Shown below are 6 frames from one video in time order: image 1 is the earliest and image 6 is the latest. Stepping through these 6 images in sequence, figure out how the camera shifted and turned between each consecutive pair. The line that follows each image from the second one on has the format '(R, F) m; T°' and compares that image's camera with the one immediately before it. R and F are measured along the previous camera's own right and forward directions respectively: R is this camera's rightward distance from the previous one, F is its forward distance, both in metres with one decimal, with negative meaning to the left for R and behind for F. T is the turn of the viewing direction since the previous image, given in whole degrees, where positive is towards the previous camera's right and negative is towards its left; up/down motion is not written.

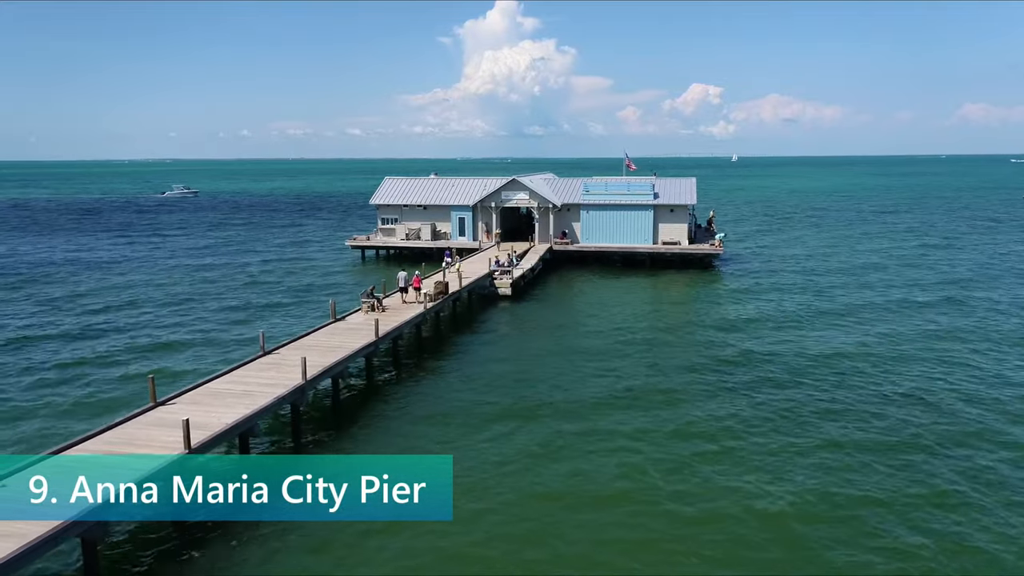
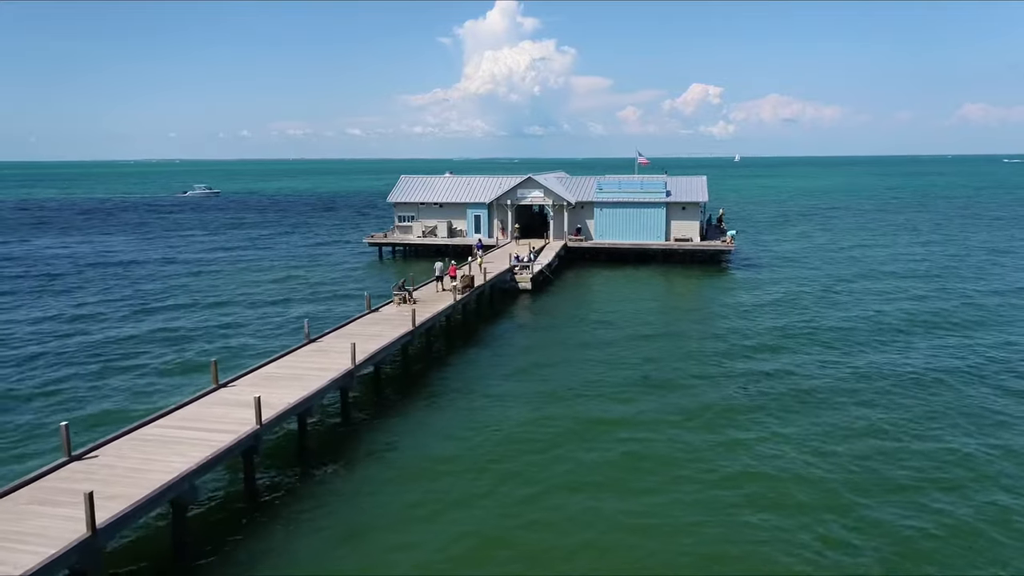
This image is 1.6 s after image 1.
(-0.8, -0.8) m; 0°
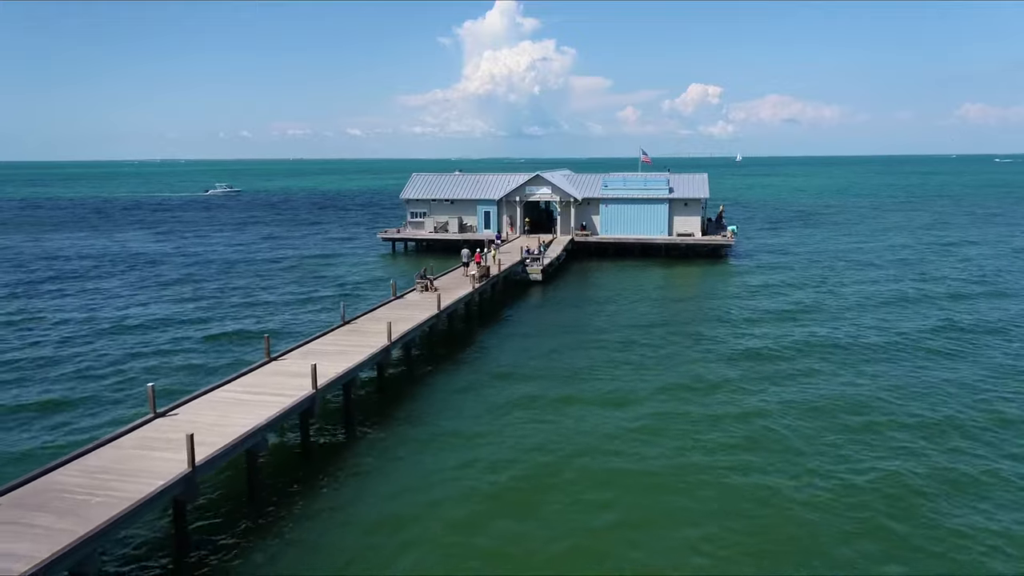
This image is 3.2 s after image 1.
(-0.5, -1.6) m; 0°
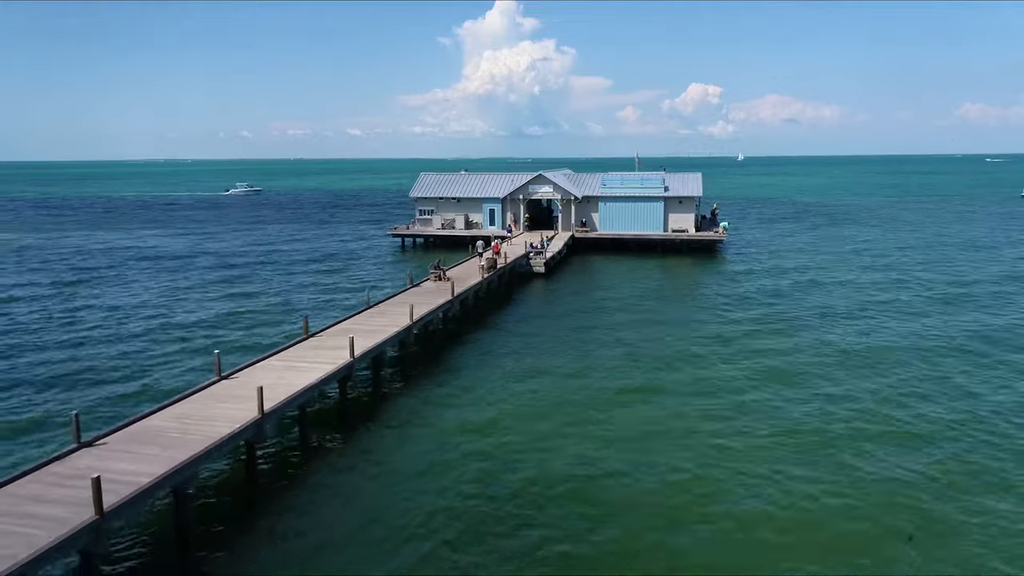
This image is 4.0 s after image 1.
(-0.2, -2.2) m; 0°
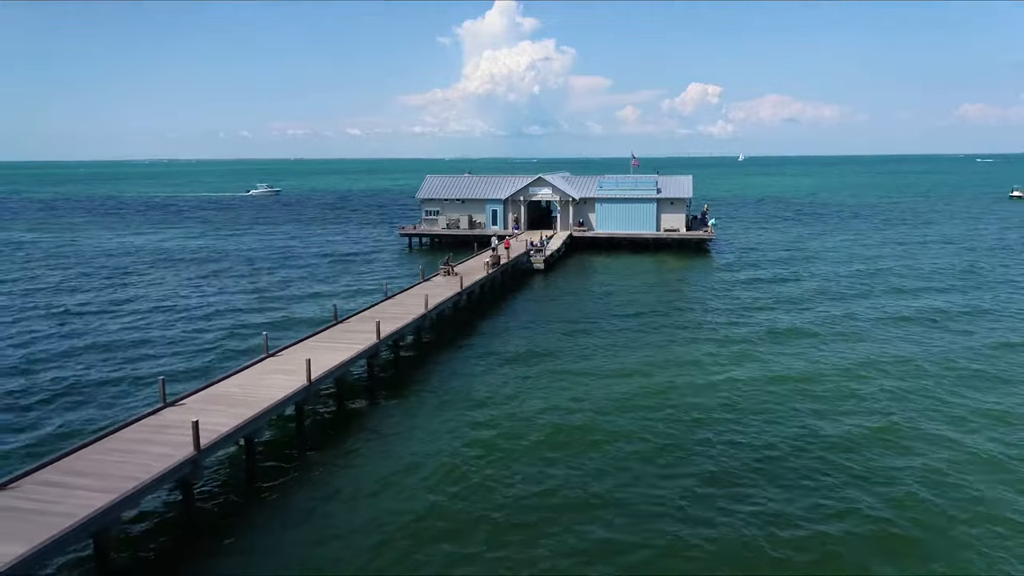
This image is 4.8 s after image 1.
(-0.1, -2.6) m; 0°
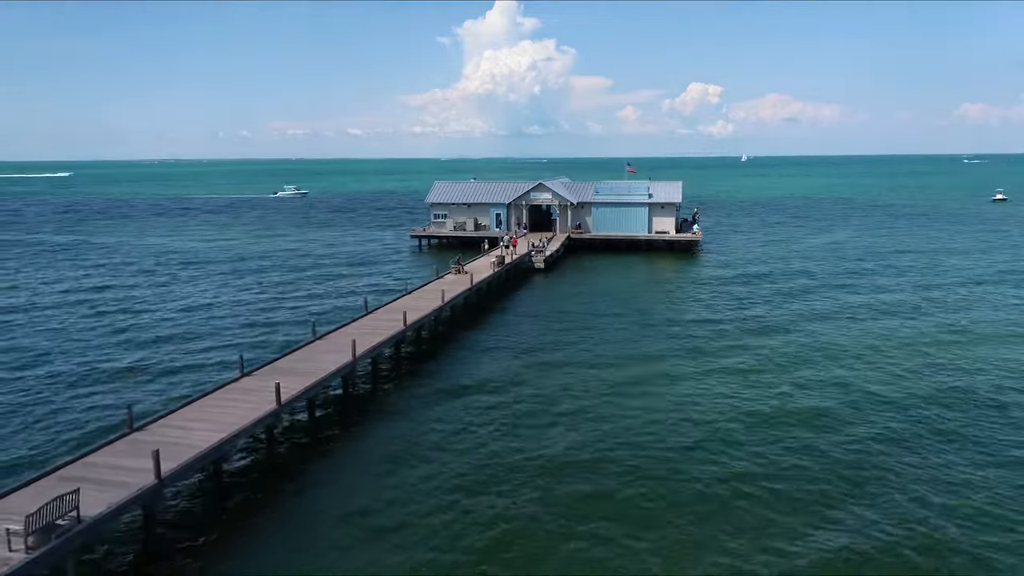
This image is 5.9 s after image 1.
(-0.2, -3.5) m; 0°
